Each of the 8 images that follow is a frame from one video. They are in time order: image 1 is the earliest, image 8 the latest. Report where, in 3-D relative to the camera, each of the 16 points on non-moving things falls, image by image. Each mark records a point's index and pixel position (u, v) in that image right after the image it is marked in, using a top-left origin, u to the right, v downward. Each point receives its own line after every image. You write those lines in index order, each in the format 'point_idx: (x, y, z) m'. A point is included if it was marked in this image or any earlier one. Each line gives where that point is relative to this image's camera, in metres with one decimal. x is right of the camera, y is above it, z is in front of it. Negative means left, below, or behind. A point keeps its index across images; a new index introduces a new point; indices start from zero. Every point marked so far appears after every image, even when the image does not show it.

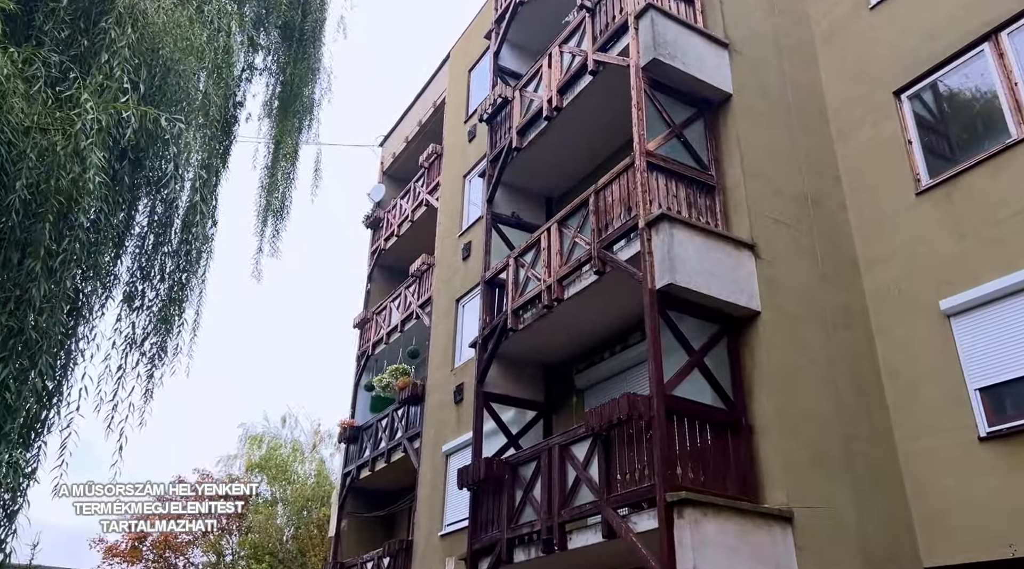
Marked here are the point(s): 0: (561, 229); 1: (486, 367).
0: (+0.7, +0.8, +11.8) m
1: (-0.4, -1.2, +12.7) m
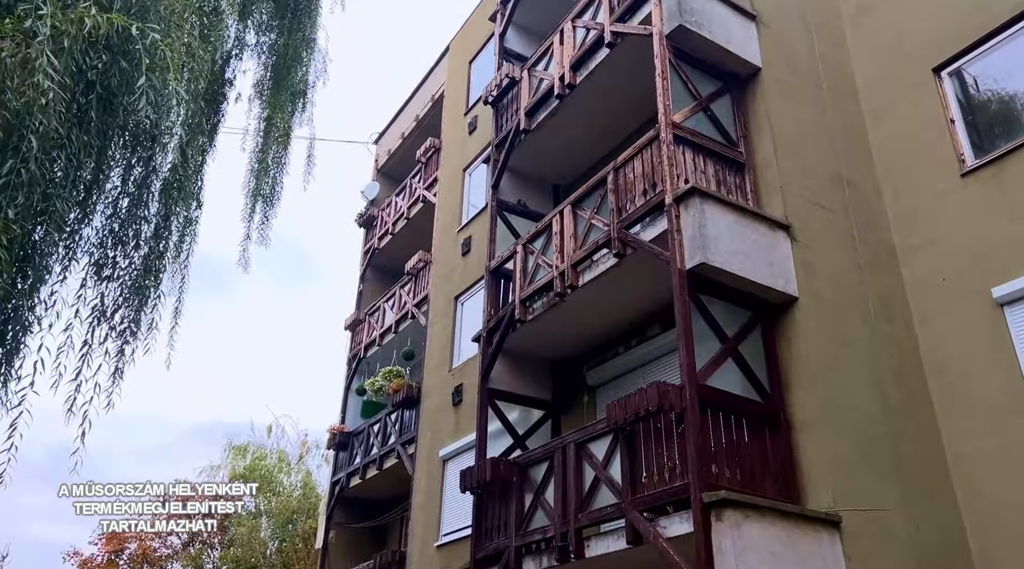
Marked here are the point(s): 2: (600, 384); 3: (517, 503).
0: (+0.8, +0.9, +10.9) m
1: (-0.3, -1.1, +11.8) m
2: (+1.2, -1.4, +11.9) m
3: (+0.1, -2.6, +10.1) m
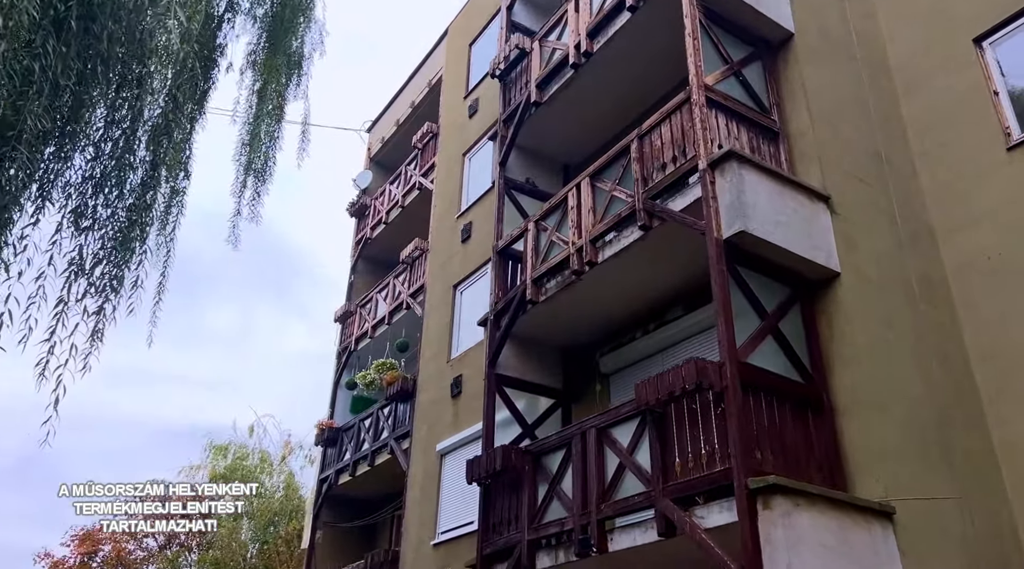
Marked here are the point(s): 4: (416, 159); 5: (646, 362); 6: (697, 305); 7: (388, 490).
0: (+1.0, +1.2, +10.2) m
1: (-0.2, -0.8, +11.1) m
2: (+1.3, -1.1, +11.2) m
3: (+0.2, -2.3, +9.4) m
4: (-2.3, +2.9, +20.0) m
5: (+1.7, -1.0, +10.8) m
6: (+2.2, -0.2, +10.1) m
7: (-2.7, -4.4, +18.3) m
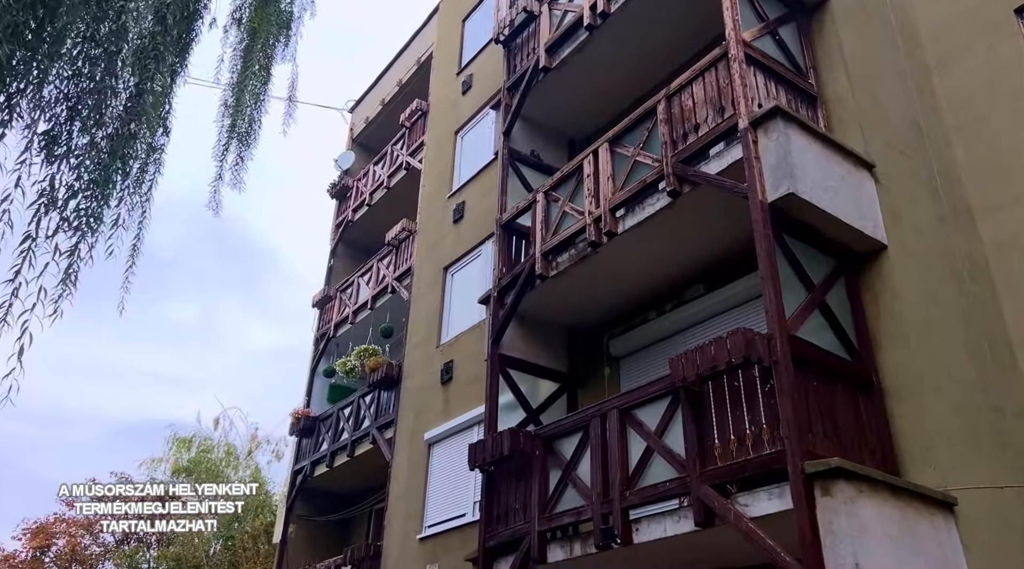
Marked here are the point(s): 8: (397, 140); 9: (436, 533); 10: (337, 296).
0: (+1.1, +1.5, +9.5) m
1: (-0.1, -0.5, +10.3) m
2: (+1.4, -0.9, +10.5) m
3: (+0.3, -2.0, +8.6) m
4: (-2.5, +3.3, +19.2) m
5: (+1.8, -0.7, +10.1) m
6: (+2.3, 0.0, +9.4) m
7: (-3.0, -4.1, +17.4) m
8: (-2.6, +3.3, +19.5) m
9: (-1.1, -3.7, +12.6) m
10: (-4.0, -0.3, +19.4) m
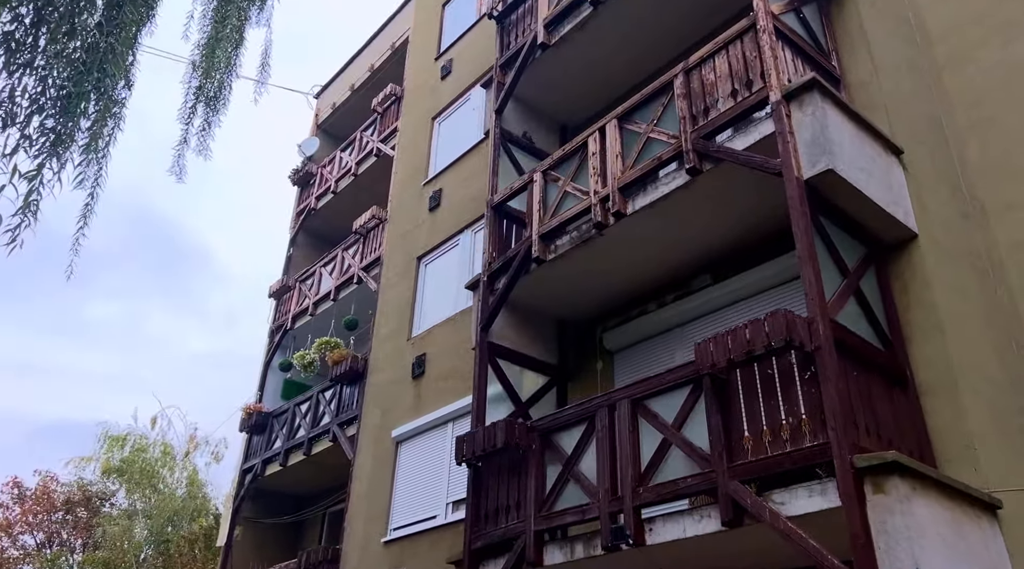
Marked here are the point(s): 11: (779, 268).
0: (+1.1, +1.7, +8.9) m
1: (-0.2, -0.3, +9.6) m
2: (+1.3, -0.7, +9.9) m
3: (+0.2, -1.8, +7.9) m
4: (-3.0, +3.4, +18.4) m
5: (+1.7, -0.6, +9.5) m
6: (+2.3, +0.1, +8.9) m
7: (-3.7, -3.9, +16.5) m
8: (-3.2, +3.5, +18.6) m
9: (-1.5, -3.5, +11.8) m
10: (-4.7, -0.1, +18.4) m
11: (+2.6, +0.2, +8.4) m
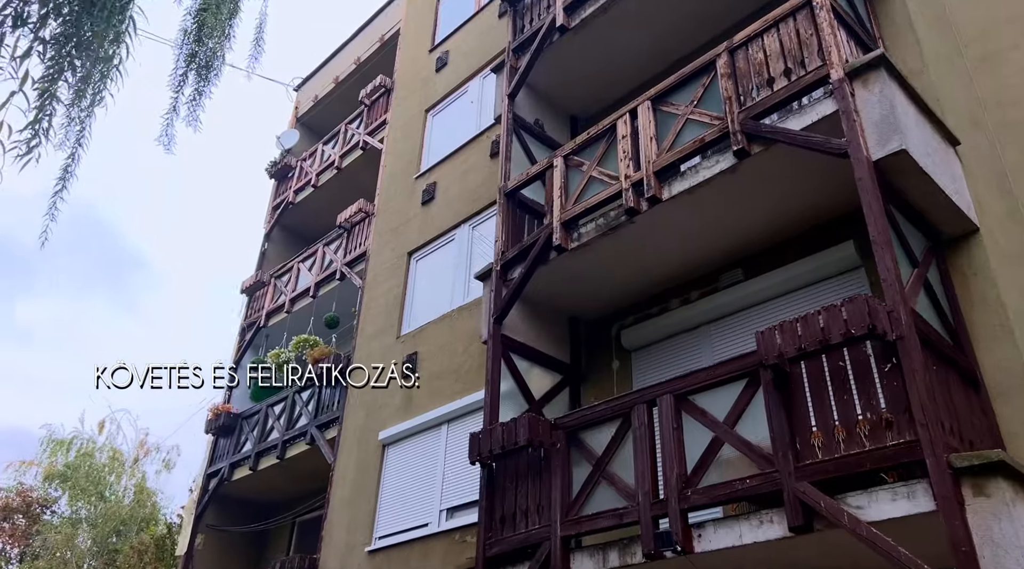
0: (+1.4, +1.7, +8.4) m
1: (0.0, -0.2, +8.9) m
2: (+1.4, -0.7, +9.3) m
3: (+0.4, -1.7, +7.2) m
4: (-3.2, +3.5, +17.6) m
5: (+1.8, -0.5, +9.0) m
6: (+2.5, +0.2, +8.4) m
7: (-4.0, -3.8, +15.6) m
8: (-3.4, +3.5, +17.9) m
9: (-1.6, -3.4, +11.0) m
10: (-5.0, 0.0, +17.5) m
11: (+2.9, +0.2, +7.9) m
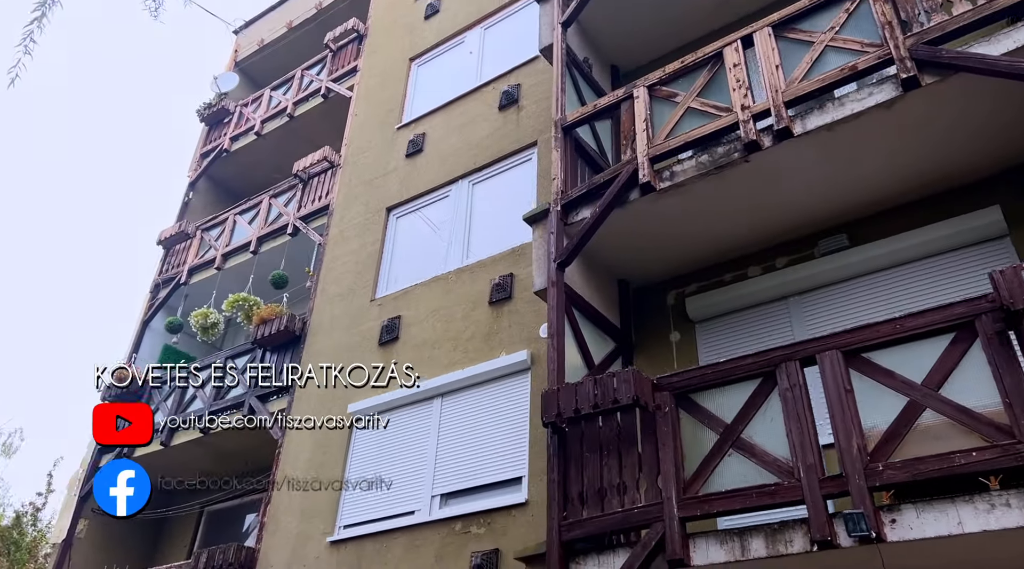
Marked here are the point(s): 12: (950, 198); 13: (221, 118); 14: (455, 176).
0: (+2.2, +2.1, +7.2) m
1: (+0.6, +0.3, +7.5) m
2: (+1.8, -0.3, +8.0) m
3: (+1.1, -1.1, +5.8) m
4: (-3.5, +4.1, +15.7) m
5: (+2.4, -0.2, +7.8) m
6: (+3.2, +0.4, +7.4) m
7: (-4.8, -2.9, +13.3) m
8: (-3.8, +4.1, +16.0) m
9: (-1.6, -2.7, +9.2) m
10: (-5.6, +0.9, +15.2) m
11: (+3.6, +0.4, +6.9) m
12: (+3.7, +0.7, +7.1) m
13: (-5.9, +3.3, +17.2) m
14: (-0.8, +1.5, +11.6) m
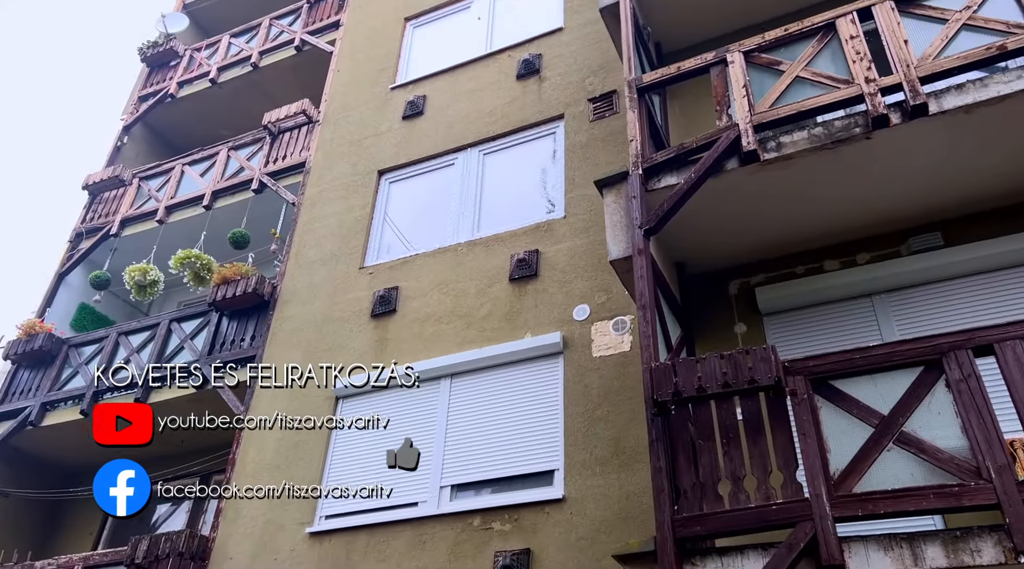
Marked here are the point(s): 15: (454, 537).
0: (+3.1, +2.2, +6.7) m
1: (+1.2, +0.6, +6.7) m
2: (+2.3, -0.2, +7.4) m
3: (+1.9, -0.9, +5.1) m
4: (-3.7, +4.6, +14.4) m
5: (+2.9, -0.2, +7.2) m
6: (+3.8, +0.4, +6.9) m
7: (-5.2, -2.3, +11.5) m
8: (-3.9, +4.6, +14.6) m
9: (-1.5, -2.3, +7.9) m
10: (-6.0, +1.6, +13.4) m
11: (+4.3, +0.4, +6.6) m
12: (+4.4, +0.6, +6.7) m
13: (-6.2, +4.0, +15.4) m
14: (-0.6, +1.8, +10.6) m
15: (-0.5, -2.2, +7.5) m
